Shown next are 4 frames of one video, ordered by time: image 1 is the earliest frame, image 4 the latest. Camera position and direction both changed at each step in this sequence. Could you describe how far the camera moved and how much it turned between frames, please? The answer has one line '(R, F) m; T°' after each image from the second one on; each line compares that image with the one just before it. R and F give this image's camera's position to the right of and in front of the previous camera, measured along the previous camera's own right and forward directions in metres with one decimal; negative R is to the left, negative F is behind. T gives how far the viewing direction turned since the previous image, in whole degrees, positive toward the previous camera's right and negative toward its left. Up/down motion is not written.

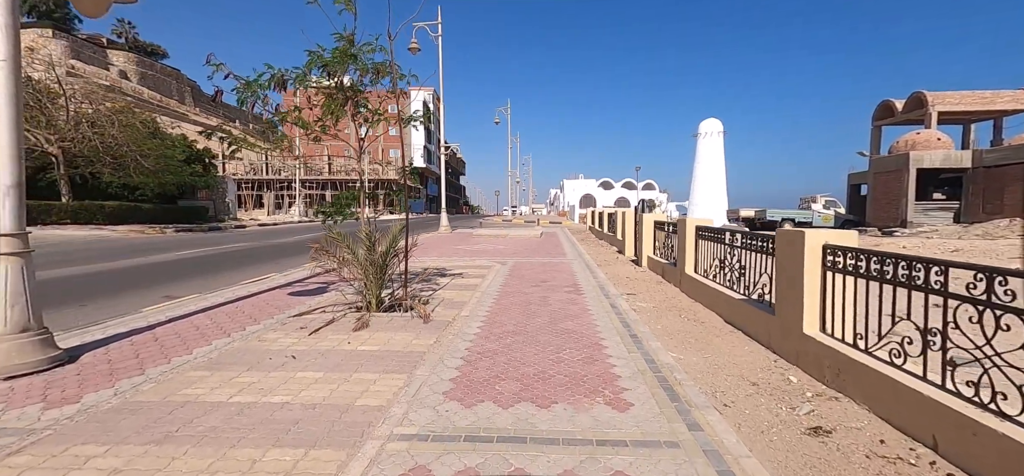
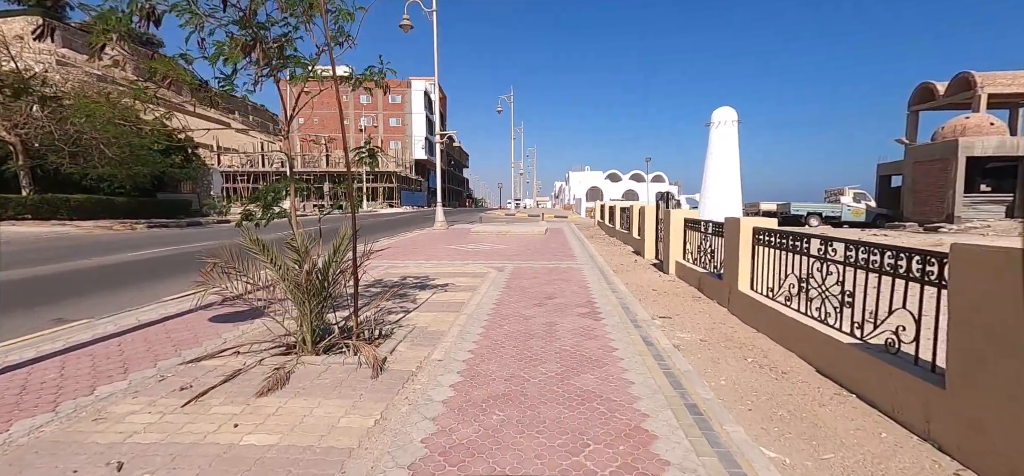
(+0.1, +1.8) m; -1°
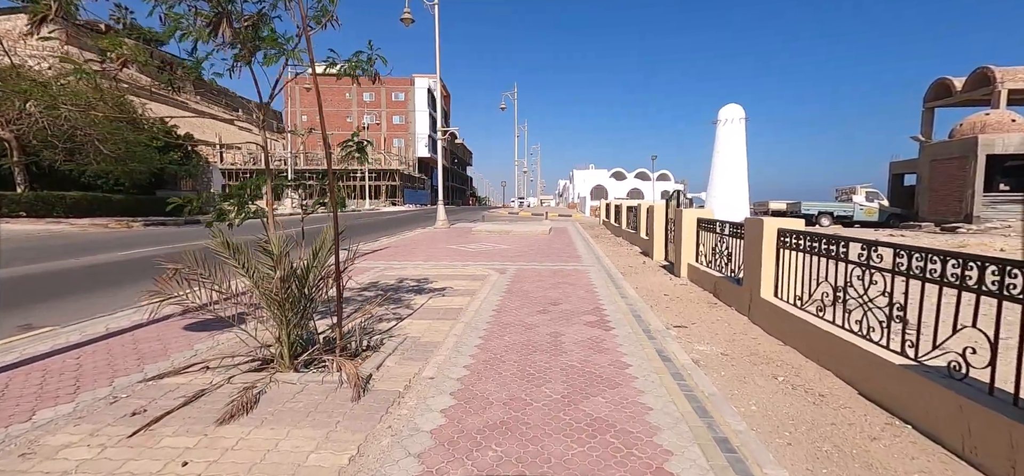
(0.0, +0.4) m; 0°
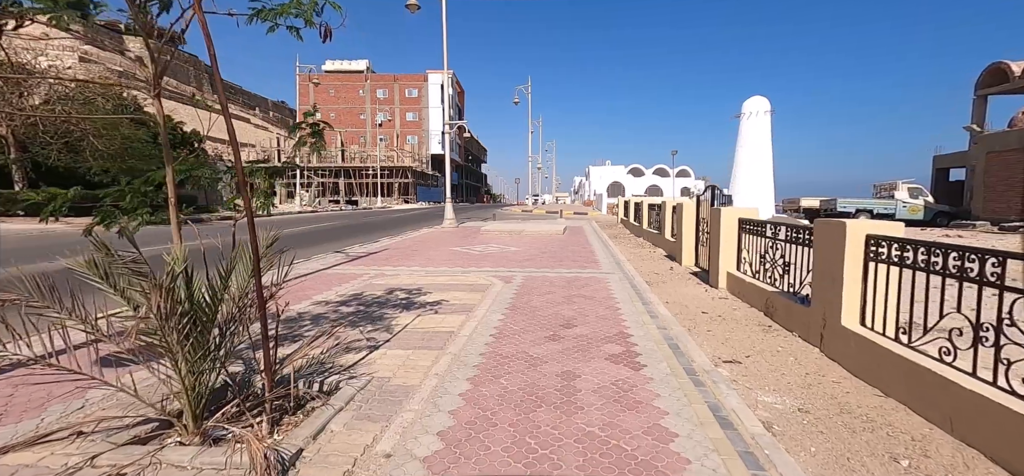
(+0.1, +1.1) m; -2°
